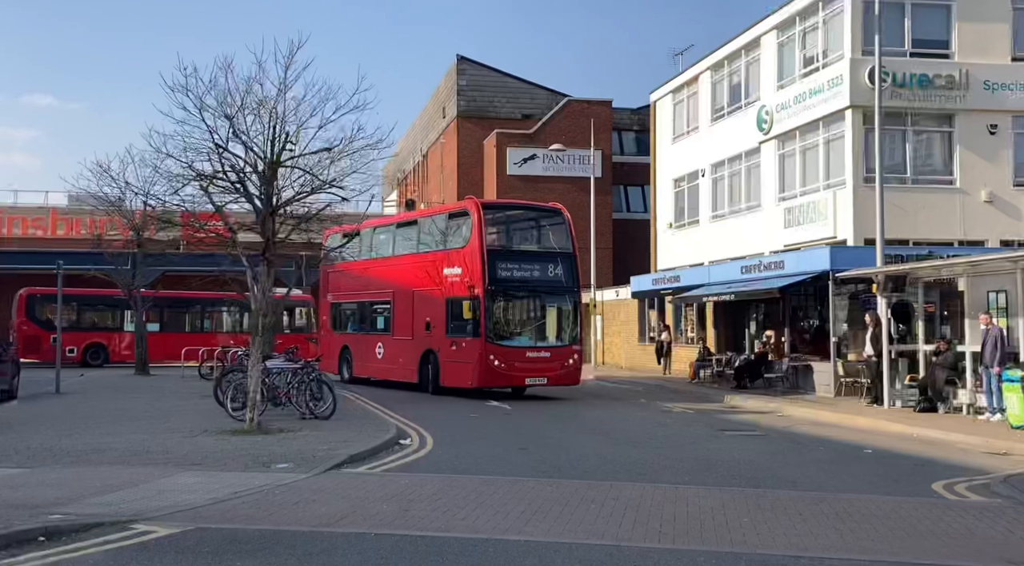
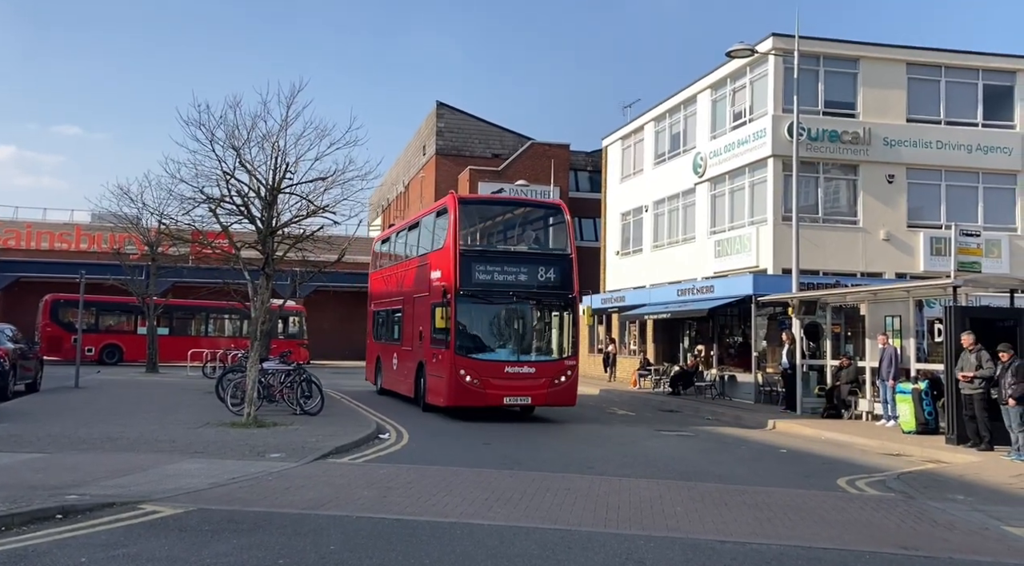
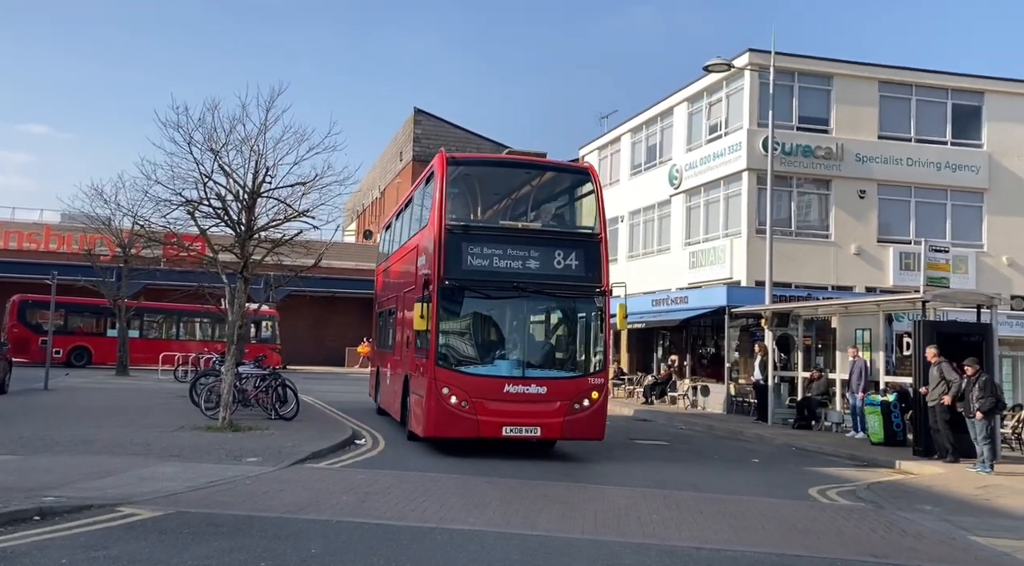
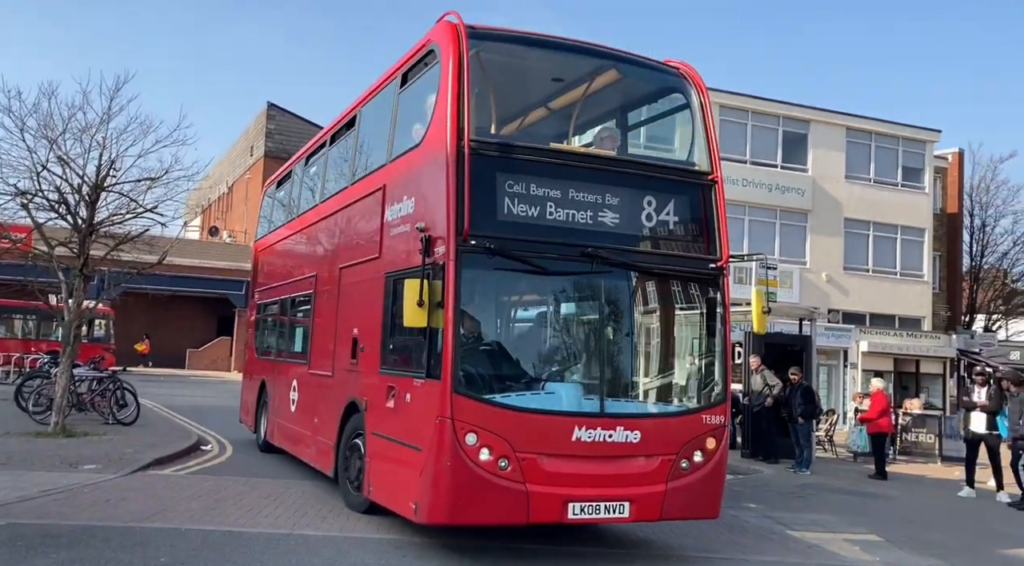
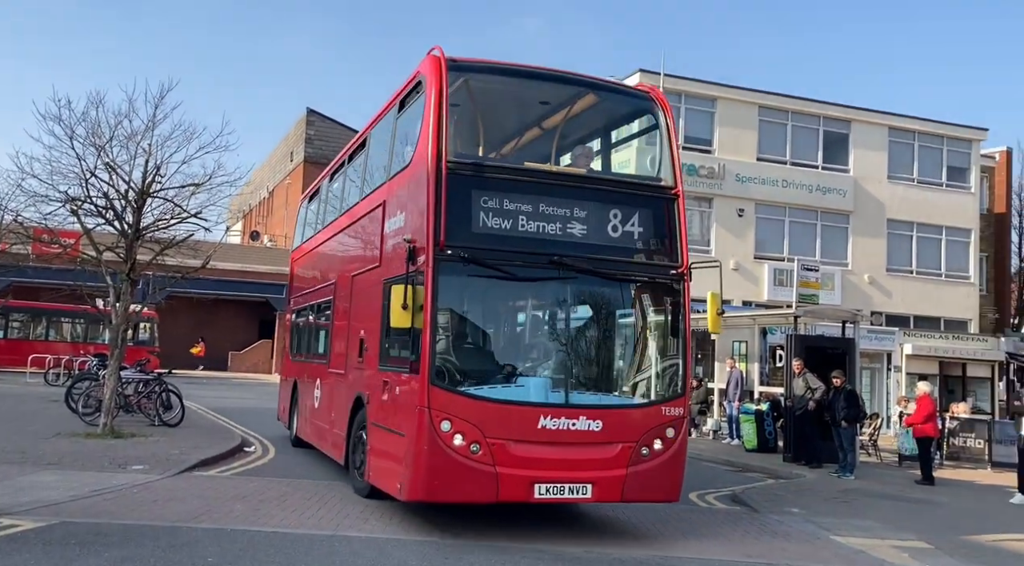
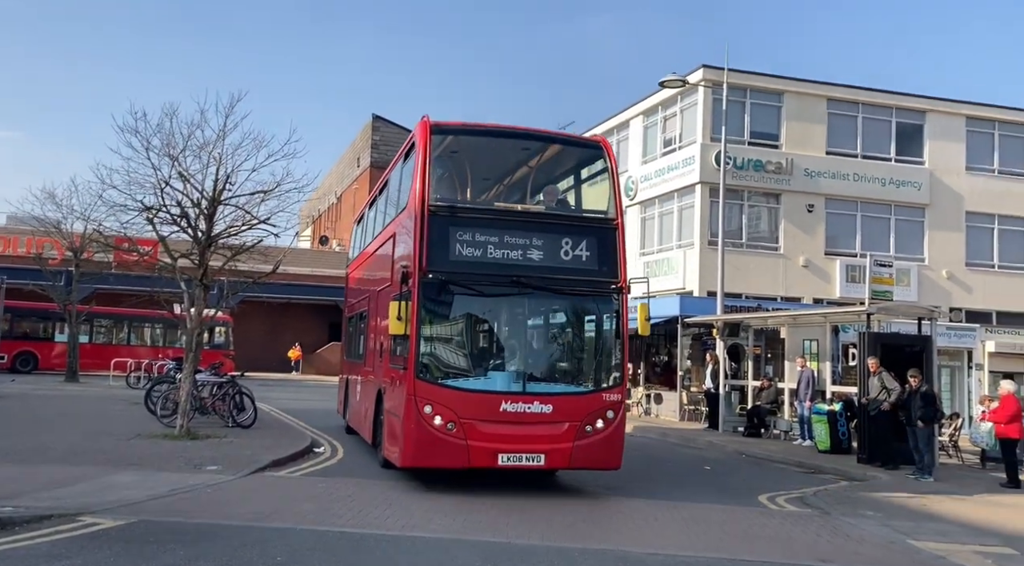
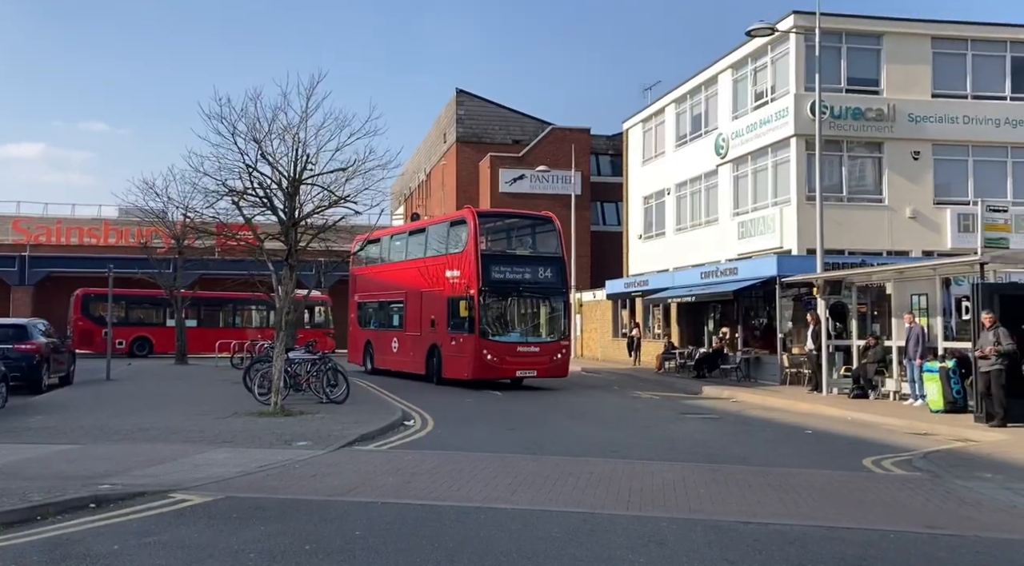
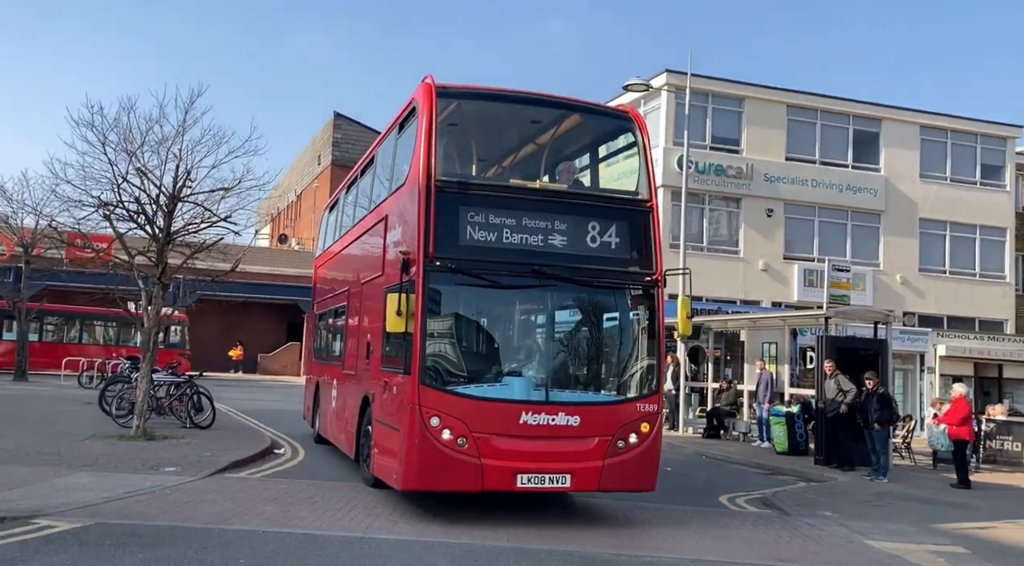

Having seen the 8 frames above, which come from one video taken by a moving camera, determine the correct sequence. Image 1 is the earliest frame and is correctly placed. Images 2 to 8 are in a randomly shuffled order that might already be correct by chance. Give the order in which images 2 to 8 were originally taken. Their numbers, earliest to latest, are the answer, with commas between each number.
7, 2, 3, 6, 8, 5, 4
